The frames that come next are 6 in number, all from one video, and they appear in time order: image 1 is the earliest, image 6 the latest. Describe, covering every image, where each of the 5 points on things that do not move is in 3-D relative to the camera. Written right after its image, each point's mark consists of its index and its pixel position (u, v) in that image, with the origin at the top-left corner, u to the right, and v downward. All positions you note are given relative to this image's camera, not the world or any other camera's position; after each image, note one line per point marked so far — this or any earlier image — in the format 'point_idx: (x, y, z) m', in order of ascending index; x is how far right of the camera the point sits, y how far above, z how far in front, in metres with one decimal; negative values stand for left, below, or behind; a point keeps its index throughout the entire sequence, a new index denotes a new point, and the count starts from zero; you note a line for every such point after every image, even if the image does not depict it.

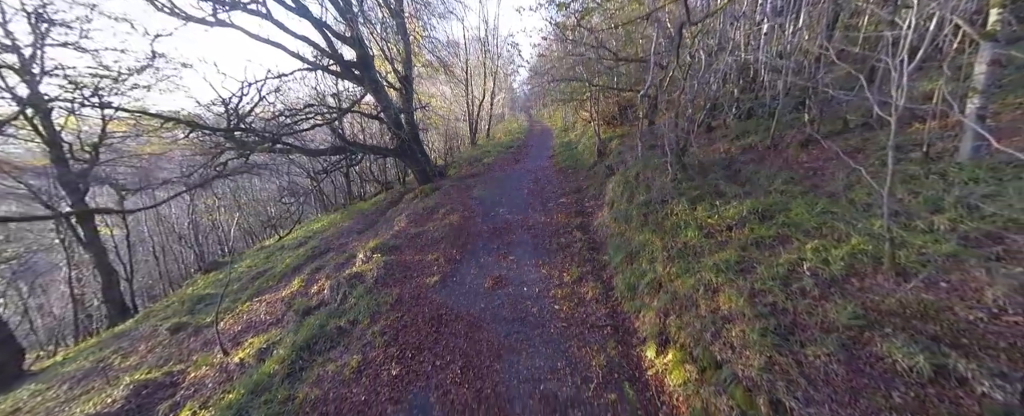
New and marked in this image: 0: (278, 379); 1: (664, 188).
0: (-4.2, -3.1, +5.5) m
1: (+4.2, +0.6, +8.5) m
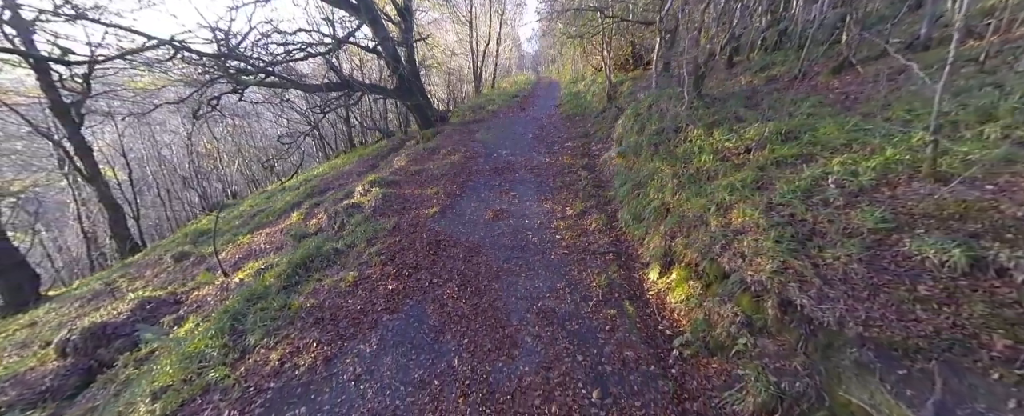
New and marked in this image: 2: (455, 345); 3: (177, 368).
0: (-4.2, -1.5, +5.5) m
1: (+4.2, +2.3, +7.9) m
2: (-0.8, -2.0, +4.4) m
3: (-4.4, -2.1, +4.1) m
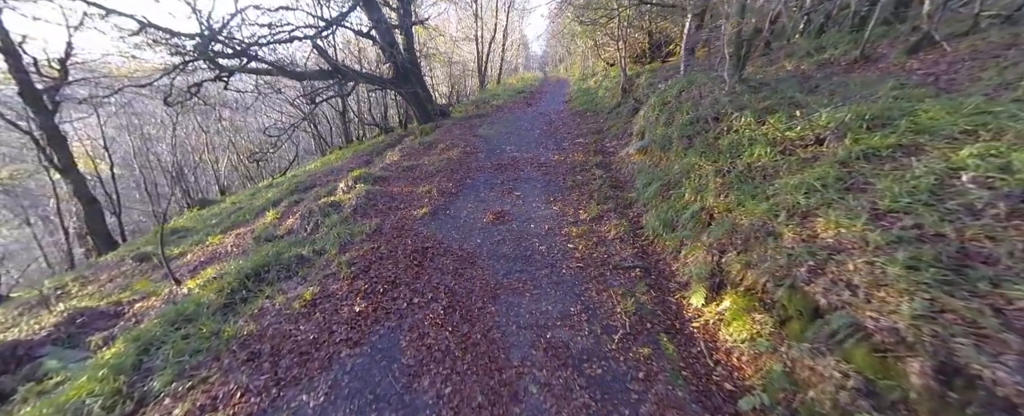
0: (-4.2, -1.4, +4.3) m
1: (+4.3, +2.2, +6.6) m
2: (-0.8, -2.0, +3.2) m
3: (-4.4, -2.1, +2.9) m
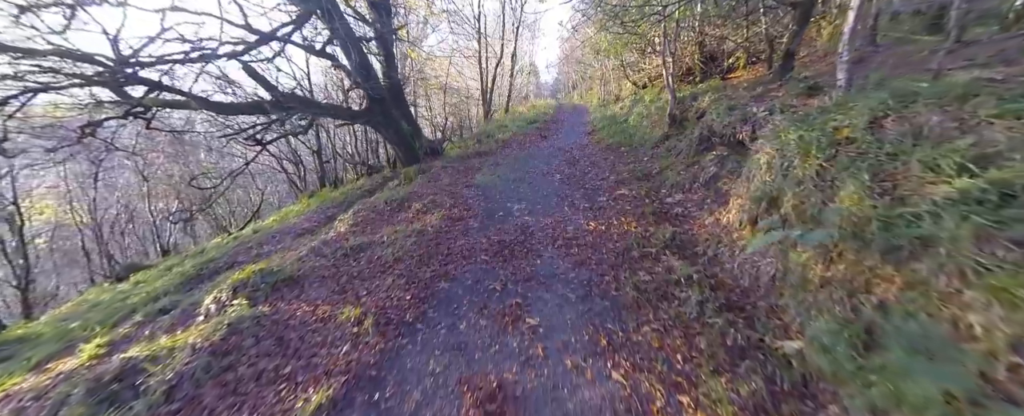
0: (-4.2, -3.0, +0.2) m
1: (+4.4, +0.5, +2.5) m
2: (-0.9, -3.4, -1.1) m
3: (-4.5, -3.5, -1.2) m
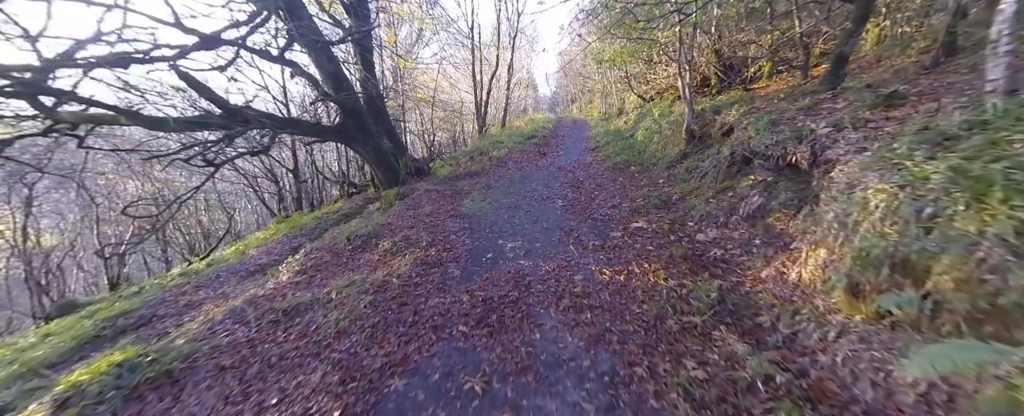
0: (-4.3, -3.5, -1.6) m
1: (+4.2, -0.1, +0.9) m
2: (-1.0, -3.8, -2.9) m
3: (-4.6, -3.9, -3.0) m
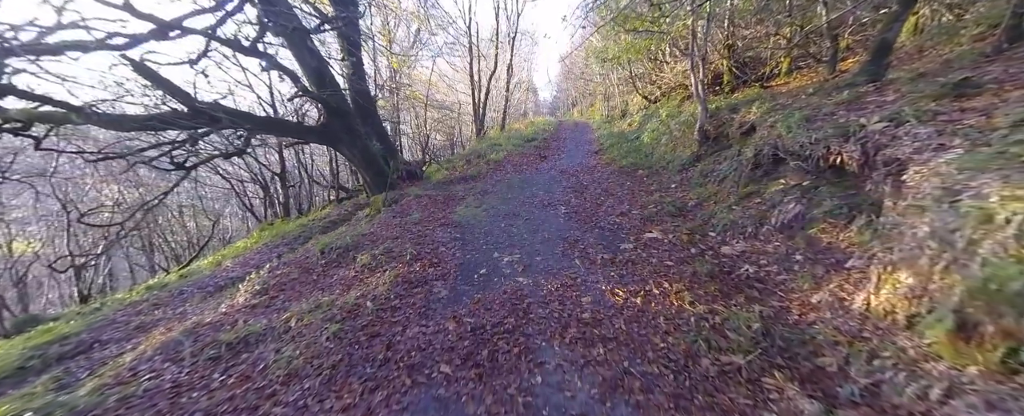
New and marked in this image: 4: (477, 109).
0: (-4.4, -3.5, -2.5) m
1: (+4.2, -0.1, +0.1) m
2: (-1.1, -3.8, -3.8) m
3: (-4.7, -4.0, -3.9) m
4: (-2.3, +6.2, +19.7) m
